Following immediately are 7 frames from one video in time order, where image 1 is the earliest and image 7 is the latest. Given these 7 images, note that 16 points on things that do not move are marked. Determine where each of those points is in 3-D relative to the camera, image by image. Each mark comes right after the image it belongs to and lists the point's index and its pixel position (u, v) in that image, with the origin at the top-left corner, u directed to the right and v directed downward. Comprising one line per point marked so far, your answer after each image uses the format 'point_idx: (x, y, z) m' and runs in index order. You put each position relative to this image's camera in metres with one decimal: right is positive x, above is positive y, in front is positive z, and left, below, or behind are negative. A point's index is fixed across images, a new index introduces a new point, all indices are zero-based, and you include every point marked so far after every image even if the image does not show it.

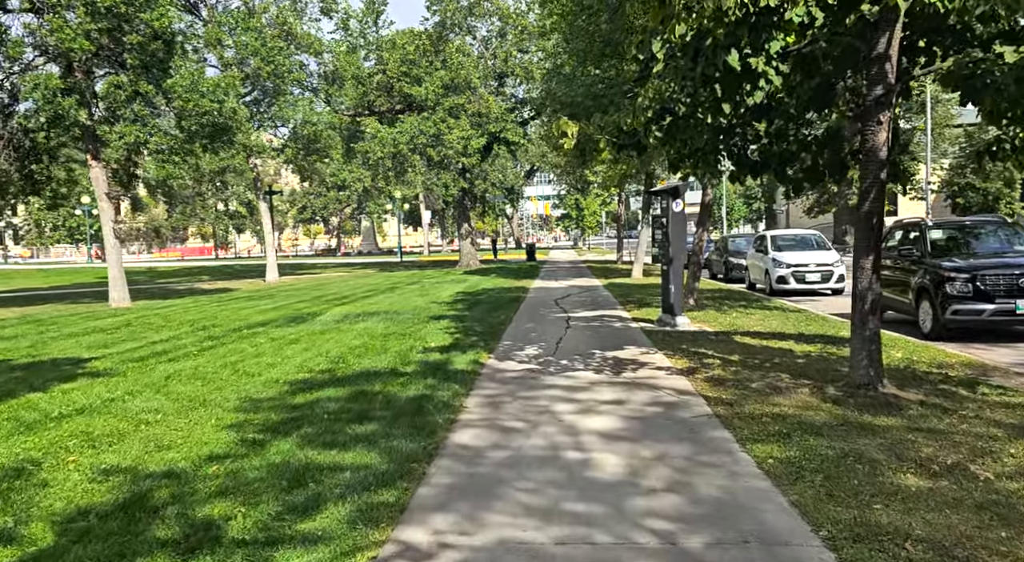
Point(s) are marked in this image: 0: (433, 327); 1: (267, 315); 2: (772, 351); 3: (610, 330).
0: (-1.3, -0.8, +12.1) m
1: (-5.2, -0.7, +15.5) m
2: (+3.3, -0.9, +9.2) m
3: (+1.6, -0.8, +11.7) m
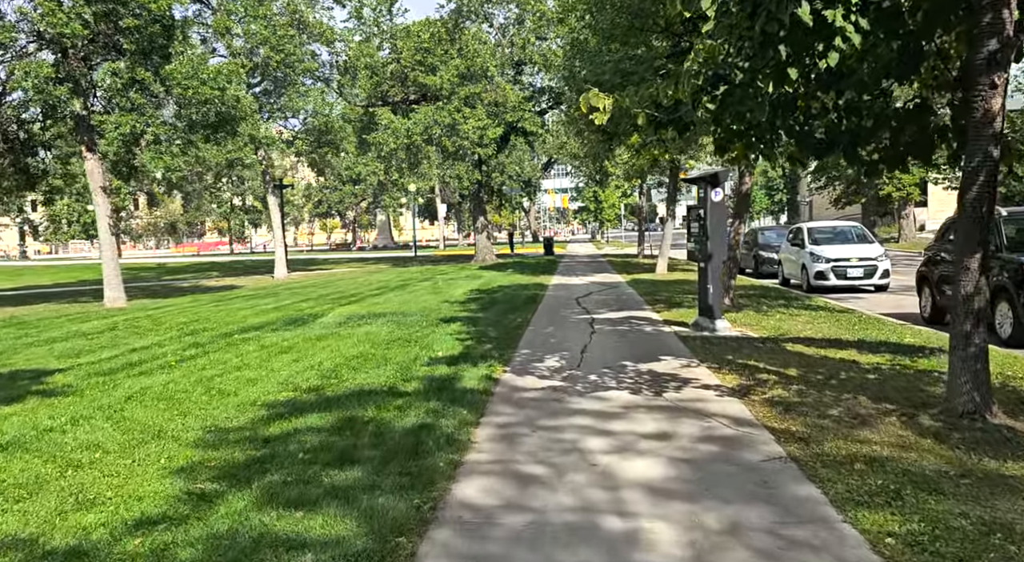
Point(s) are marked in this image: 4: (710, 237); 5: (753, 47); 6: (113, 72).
0: (-1.1, -0.8, +10.8) m
1: (-4.8, -0.7, +14.3) m
2: (+3.5, -0.9, +7.9) m
3: (+1.8, -0.8, +10.4) m
4: (+2.7, +0.6, +10.1) m
5: (+1.9, +1.8, +5.7) m
6: (-9.2, +4.9, +16.7) m
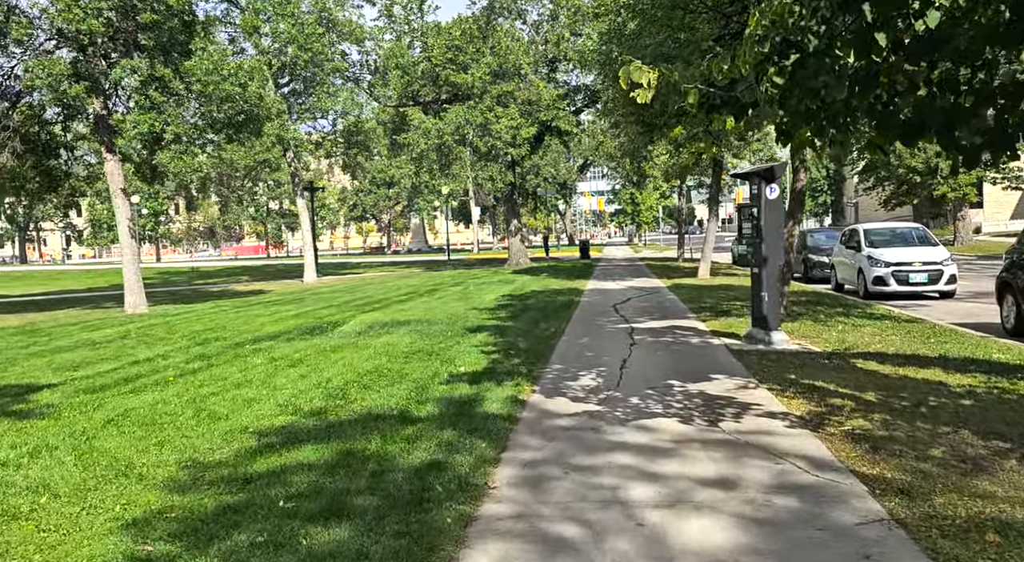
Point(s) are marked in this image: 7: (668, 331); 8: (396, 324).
0: (-0.7, -0.9, +9.9) m
1: (-4.2, -0.8, +13.6) m
2: (+3.8, -1.0, +6.8) m
3: (+2.2, -0.9, +9.3) m
4: (+3.1, +0.5, +9.0) m
5: (+2.0, +1.8, +4.7) m
6: (-8.4, +4.8, +16.1) m
7: (+2.3, -0.8, +10.9) m
8: (-2.1, -0.8, +13.0) m
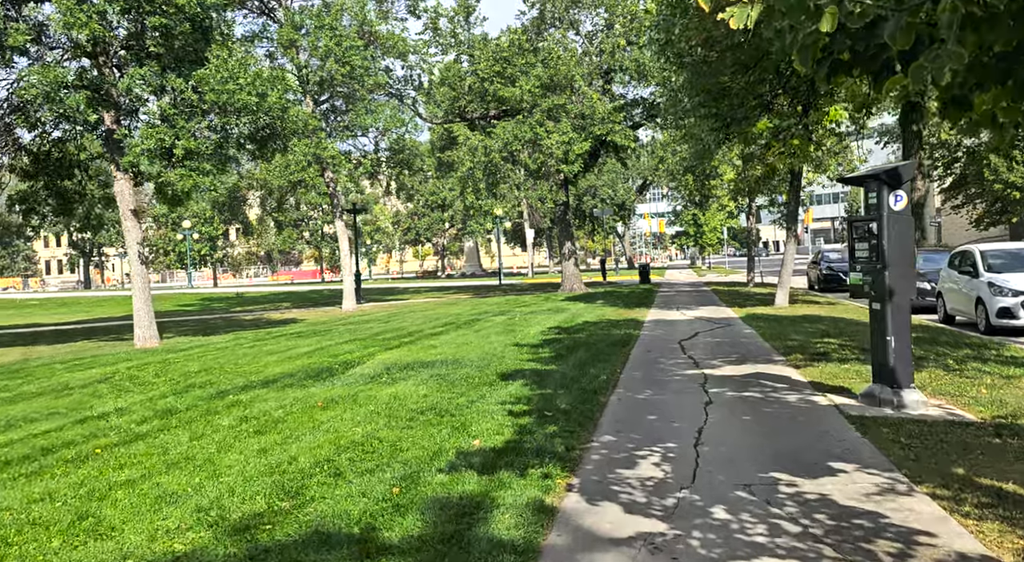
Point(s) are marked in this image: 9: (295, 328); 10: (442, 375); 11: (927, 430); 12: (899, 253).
0: (-0.2, -1.3, +7.8) m
1: (-3.5, -1.3, +11.7) m
2: (+3.9, -1.3, +4.3) m
3: (+2.6, -1.3, +6.9) m
4: (+3.5, +0.2, +6.6) m
5: (+2.0, +1.5, +2.4) m
6: (-7.5, +4.1, +14.8) m
7: (+2.8, -1.2, +8.5) m
8: (-1.4, -1.3, +10.9) m
9: (-5.9, -1.3, +19.8) m
10: (-1.0, -1.3, +9.9) m
11: (+3.3, -1.2, +5.9) m
12: (+3.6, +0.3, +6.7) m
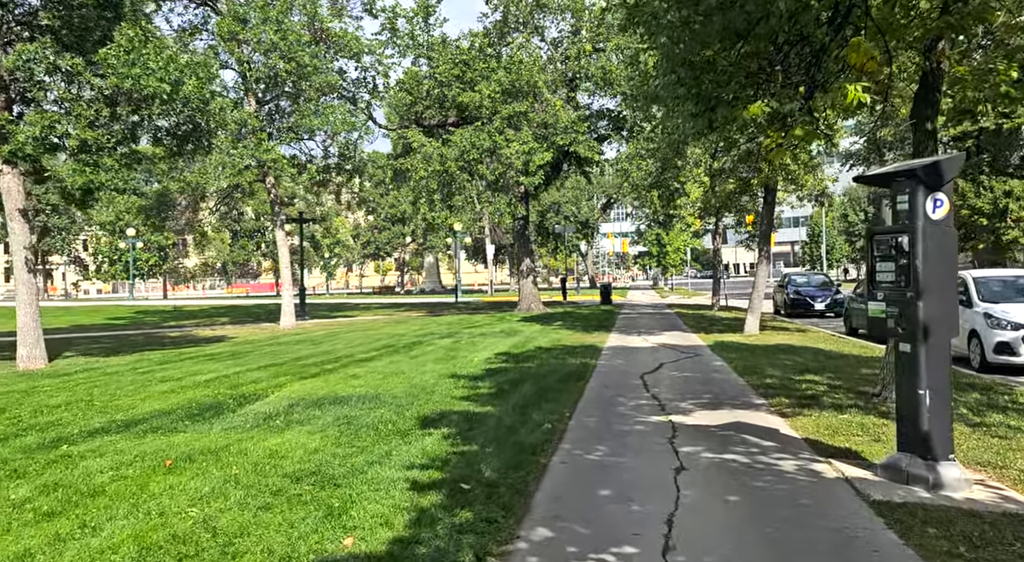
0: (-1.0, -1.5, +5.9) m
1: (-4.4, -1.5, +9.7) m
2: (+3.4, -1.5, +2.6) m
3: (+1.9, -1.5, +5.2) m
4: (+2.8, -0.1, +5.0) m
5: (+1.6, +1.4, +0.7) m
6: (-8.5, +3.9, +12.7) m
7: (+2.1, -1.5, +6.8) m
8: (-2.3, -1.5, +9.0) m
9: (-7.2, -1.6, +17.6) m
10: (-1.8, -1.5, +8.0) m
11: (+2.7, -1.4, +4.2) m
12: (+2.9, 0.0, +5.0) m
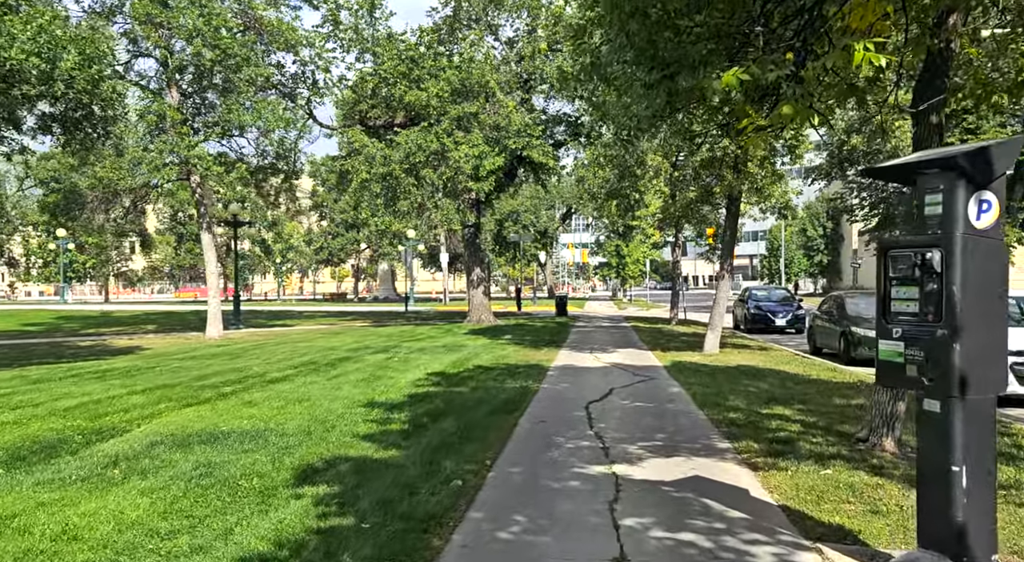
0: (-1.7, -1.6, +4.2) m
1: (-5.3, -1.6, +7.8) m
2: (+2.8, -1.6, +1.2) m
3: (+1.2, -1.6, +3.7) m
4: (+2.2, -0.2, +3.5) m
5: (+1.2, +1.3, -0.7) m
6: (-9.4, +3.9, +10.7) m
7: (+1.3, -1.6, +5.3) m
8: (-3.2, -1.6, +7.3) m
9: (-8.5, -1.7, +15.6) m
10: (-2.6, -1.6, +6.3) m
11: (+2.1, -1.6, +2.7) m
12: (+2.3, -0.1, +3.6) m
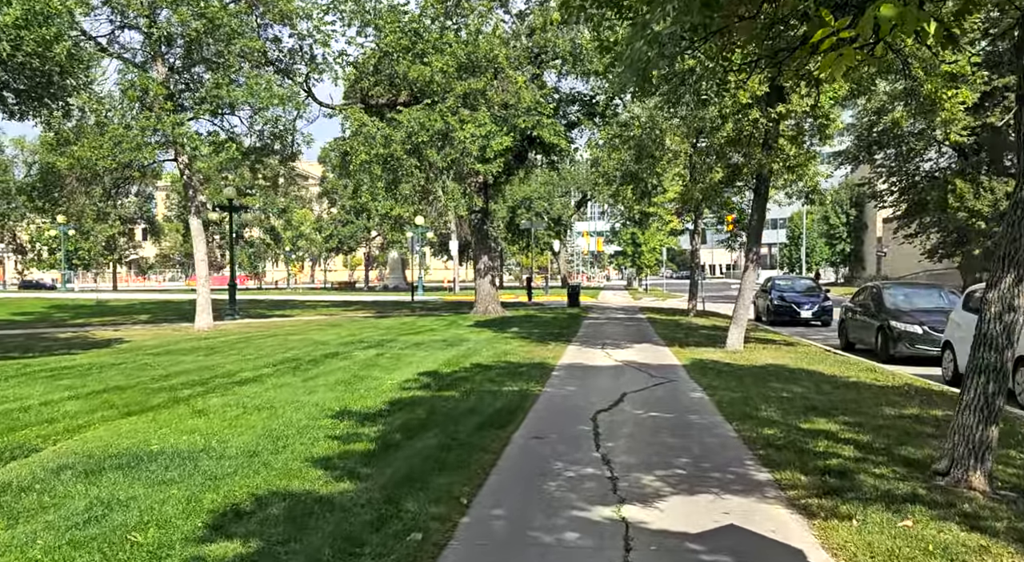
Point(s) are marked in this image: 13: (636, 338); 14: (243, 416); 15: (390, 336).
0: (-1.8, -1.5, +2.9) m
1: (-5.4, -1.5, +6.5) m
2: (+2.6, -1.6, -0.3) m
3: (+1.1, -1.6, +2.3) m
4: (+2.0, -0.2, +2.1) m
5: (+1.0, +1.3, -2.2) m
6: (-9.5, +4.0, +9.4) m
7: (+1.1, -1.5, +3.9) m
8: (-3.3, -1.5, +5.9) m
9: (-8.5, -1.5, +14.4) m
10: (-2.7, -1.5, +5.0) m
11: (+1.9, -1.6, +1.3) m
12: (+2.1, -0.1, +2.1) m
13: (+3.0, -1.4, +17.6) m
14: (-3.0, -1.5, +8.1) m
15: (-3.1, -1.4, +18.8) m
